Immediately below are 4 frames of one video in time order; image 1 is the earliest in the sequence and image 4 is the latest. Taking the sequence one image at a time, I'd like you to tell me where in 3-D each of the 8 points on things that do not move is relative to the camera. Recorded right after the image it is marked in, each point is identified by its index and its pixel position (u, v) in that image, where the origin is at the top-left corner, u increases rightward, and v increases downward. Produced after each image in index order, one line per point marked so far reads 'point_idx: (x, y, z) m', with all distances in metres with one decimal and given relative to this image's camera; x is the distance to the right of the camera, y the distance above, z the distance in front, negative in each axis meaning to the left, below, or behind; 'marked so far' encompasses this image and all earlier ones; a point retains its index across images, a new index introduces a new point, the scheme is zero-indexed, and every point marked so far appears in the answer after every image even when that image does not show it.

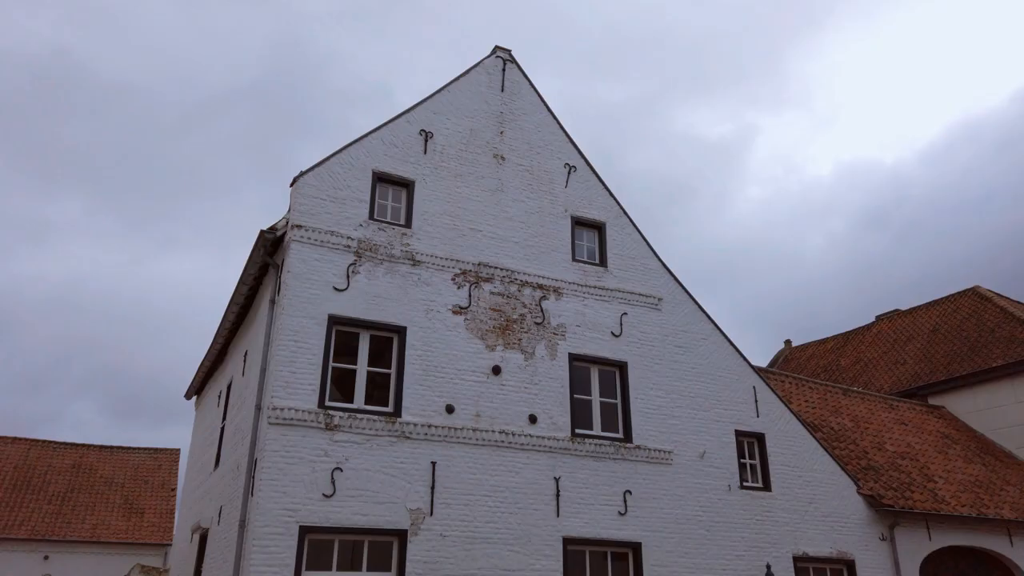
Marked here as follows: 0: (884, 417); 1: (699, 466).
0: (+8.1, -2.8, +16.2) m
1: (+2.7, -2.6, +10.7) m
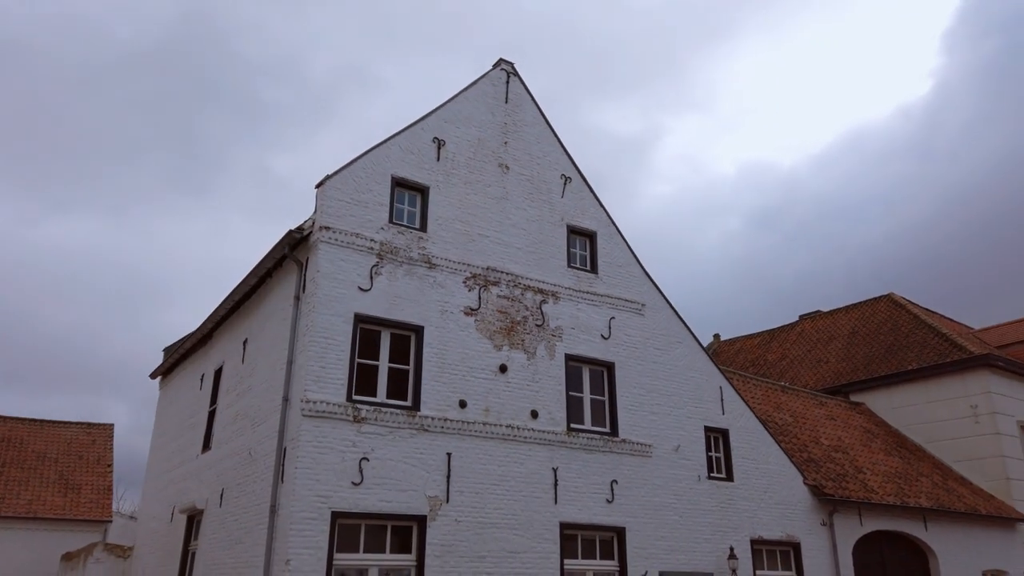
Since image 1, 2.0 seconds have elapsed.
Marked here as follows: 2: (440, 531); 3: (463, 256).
0: (+7.3, -3.0, +17.9) m
1: (+2.6, -2.7, +11.9) m
2: (-0.9, -3.0, +9.3) m
3: (-0.7, +0.5, +10.8) m
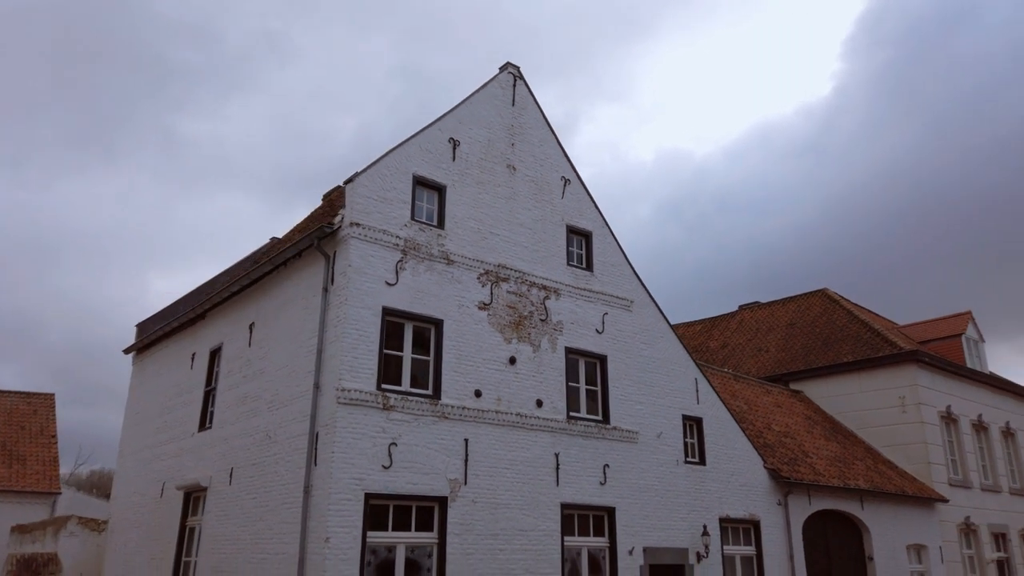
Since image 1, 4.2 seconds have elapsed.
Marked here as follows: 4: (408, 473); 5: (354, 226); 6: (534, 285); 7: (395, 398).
0: (+6.6, -2.9, +19.4) m
1: (+2.5, -2.7, +12.9) m
2: (-0.7, -3.0, +10.1) m
3: (-0.5, +0.5, +11.4) m
4: (-1.4, -2.4, +9.7) m
5: (-2.2, +0.9, +10.2) m
6: (+0.3, 0.0, +12.0) m
7: (-1.6, -1.5, +9.9) m
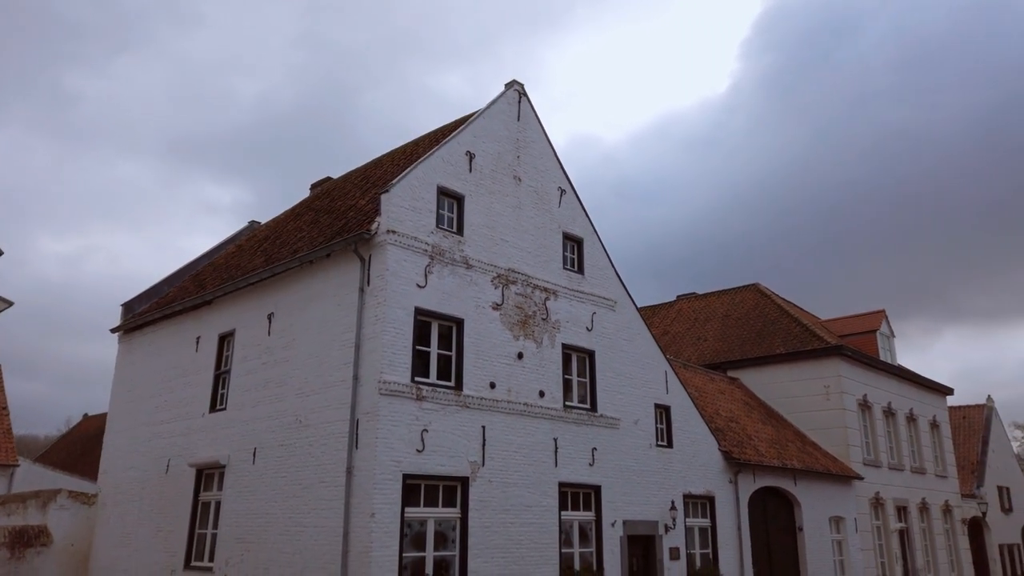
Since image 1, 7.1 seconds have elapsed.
0: (+5.7, -2.9, +21.5) m
1: (+2.4, -2.8, +14.6) m
2: (-0.5, -3.1, +11.4) m
3: (-0.4, +0.5, +12.7) m
4: (-1.1, -2.5, +11.0) m
5: (-1.8, +0.8, +11.3) m
6: (+0.4, 0.0, +13.4) m
7: (-1.3, -1.5, +11.1) m
